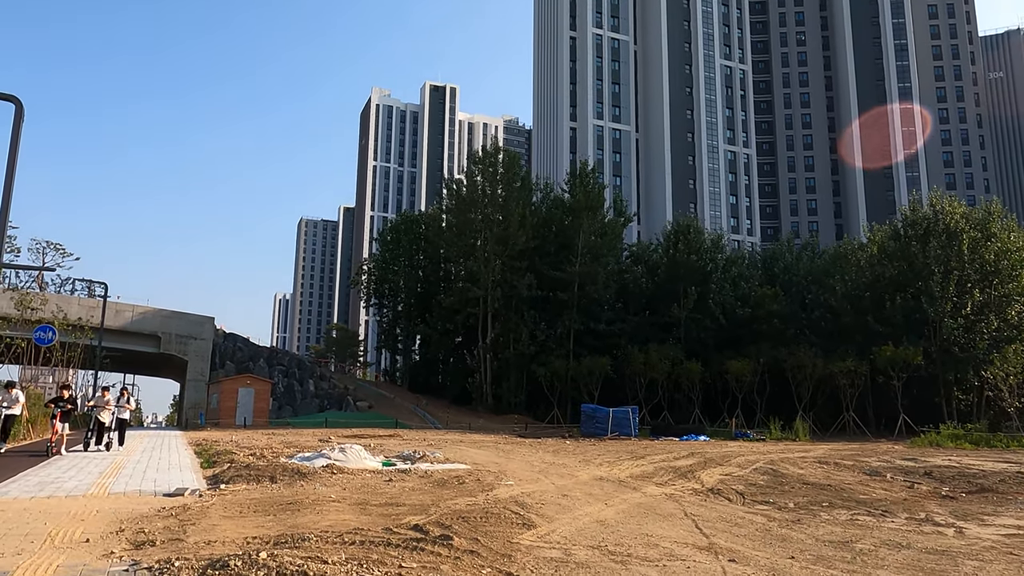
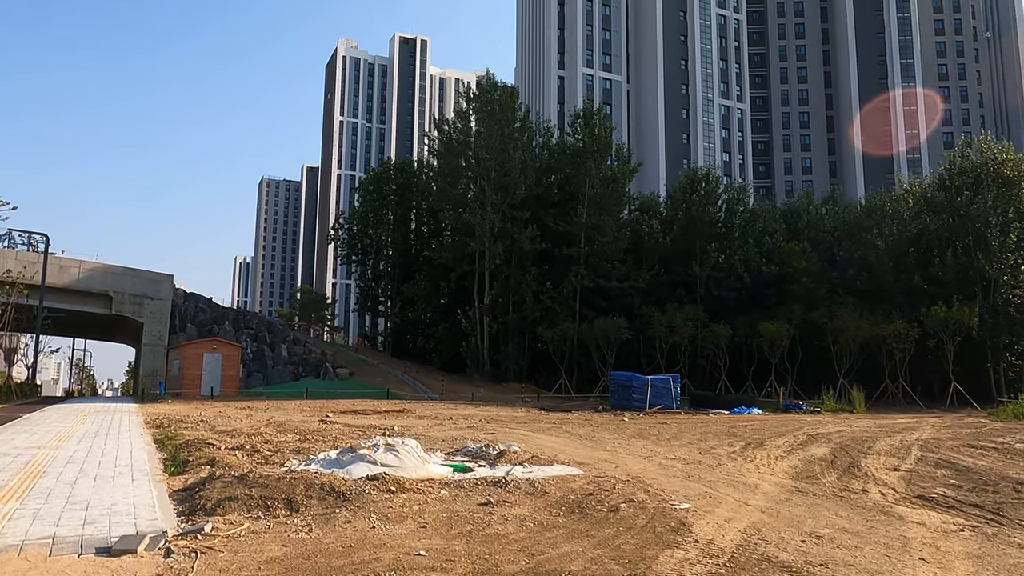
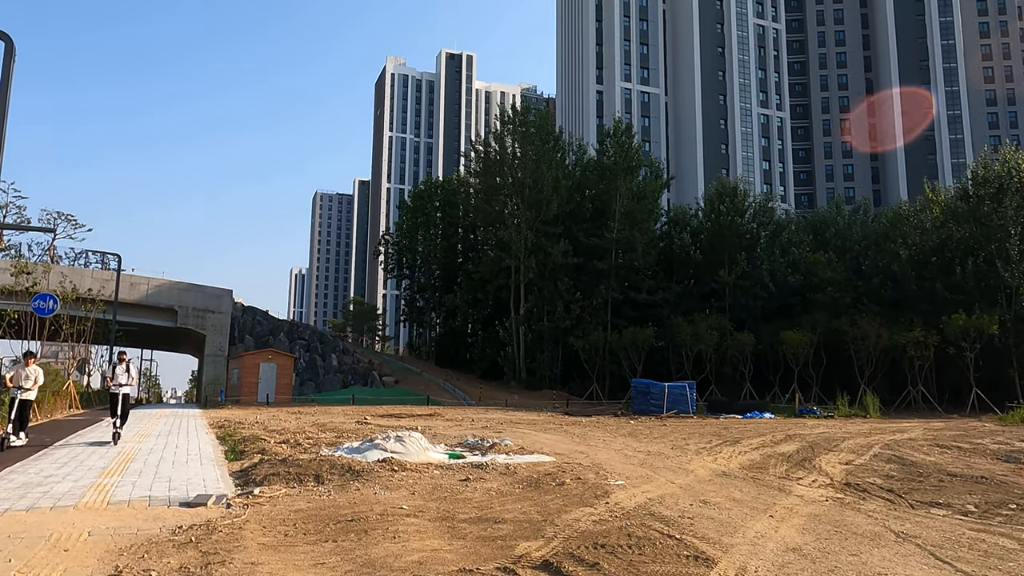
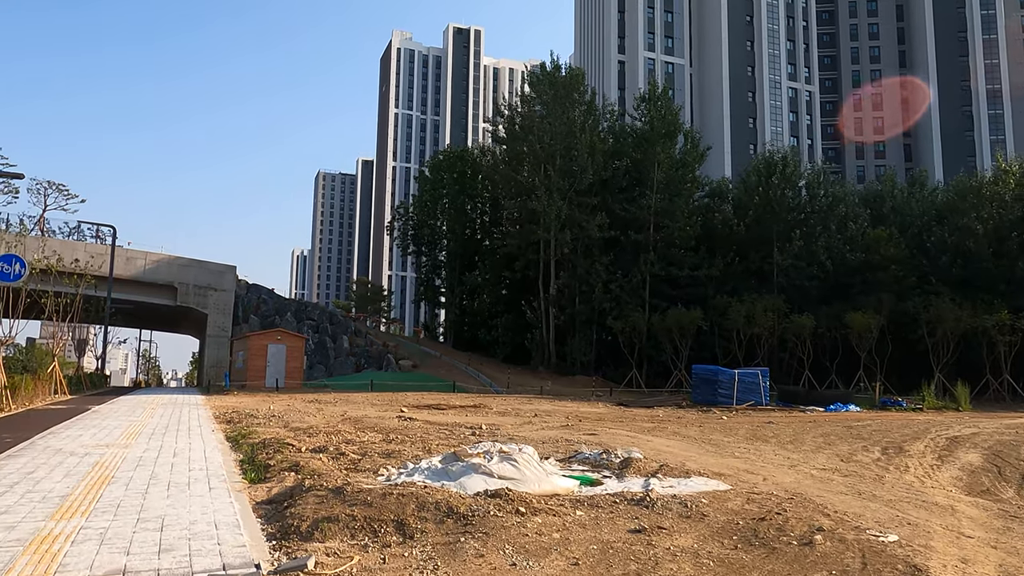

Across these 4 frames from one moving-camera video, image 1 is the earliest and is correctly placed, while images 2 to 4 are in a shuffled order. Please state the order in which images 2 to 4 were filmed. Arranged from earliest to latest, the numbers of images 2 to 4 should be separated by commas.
3, 2, 4
